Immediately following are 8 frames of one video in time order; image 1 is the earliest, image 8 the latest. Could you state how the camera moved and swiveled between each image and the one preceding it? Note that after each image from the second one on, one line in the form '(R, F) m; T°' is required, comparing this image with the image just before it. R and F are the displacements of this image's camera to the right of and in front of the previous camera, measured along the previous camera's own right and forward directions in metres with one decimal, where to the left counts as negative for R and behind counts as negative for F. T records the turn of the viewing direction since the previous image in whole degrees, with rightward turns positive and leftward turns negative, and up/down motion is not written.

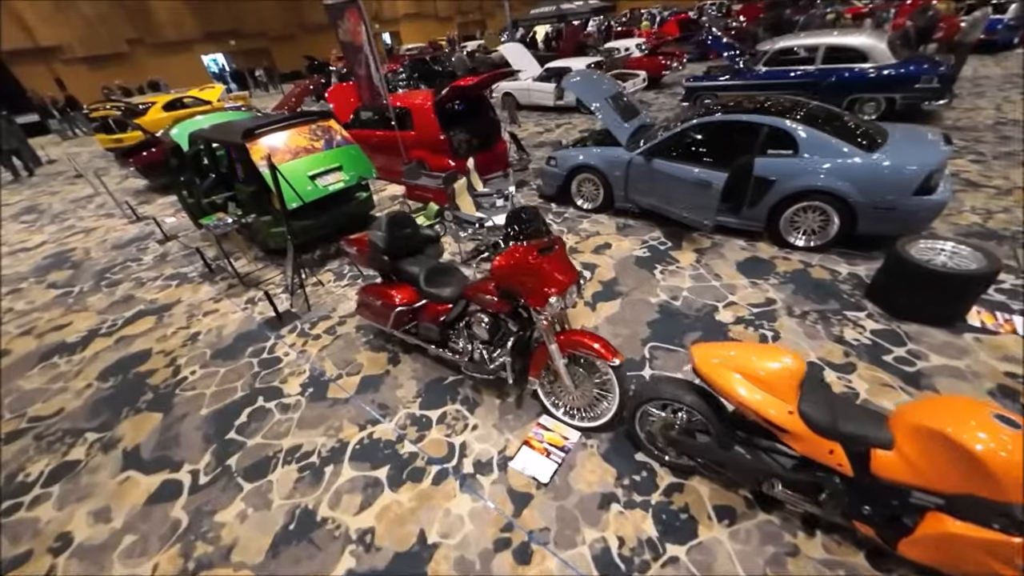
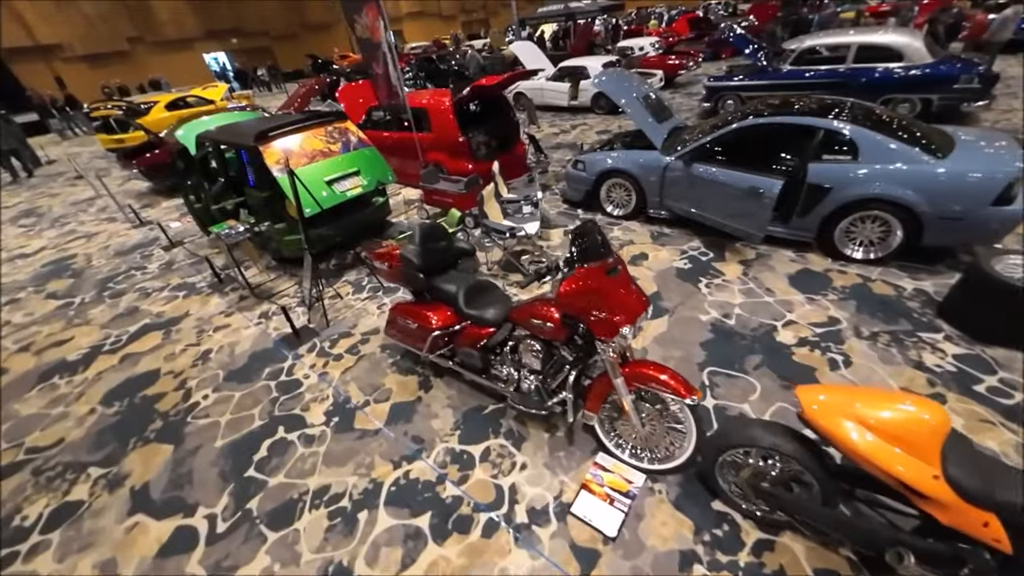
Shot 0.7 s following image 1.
(-0.4, +0.3) m; 0°
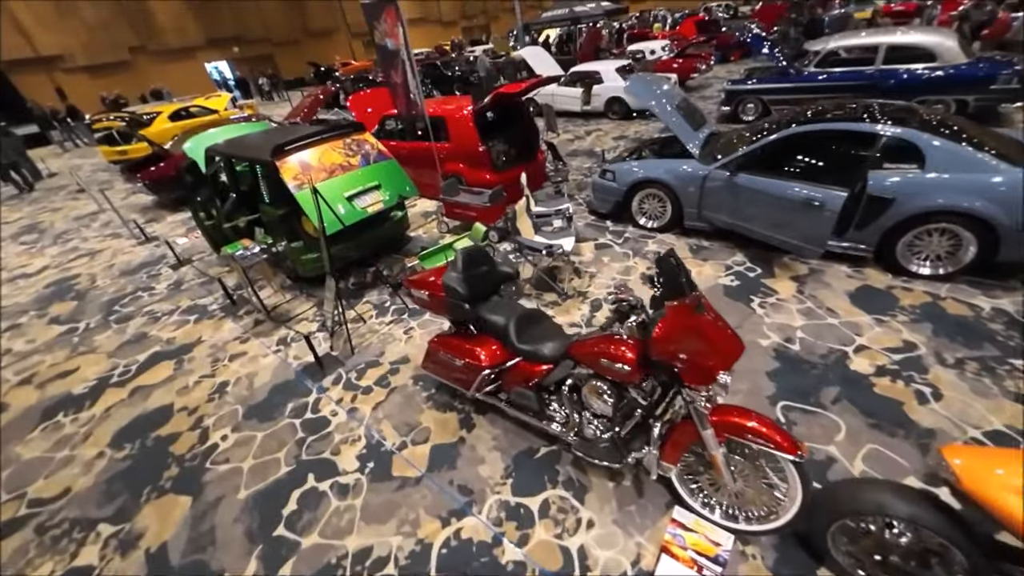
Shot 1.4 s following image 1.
(-0.4, +0.3) m; 0°
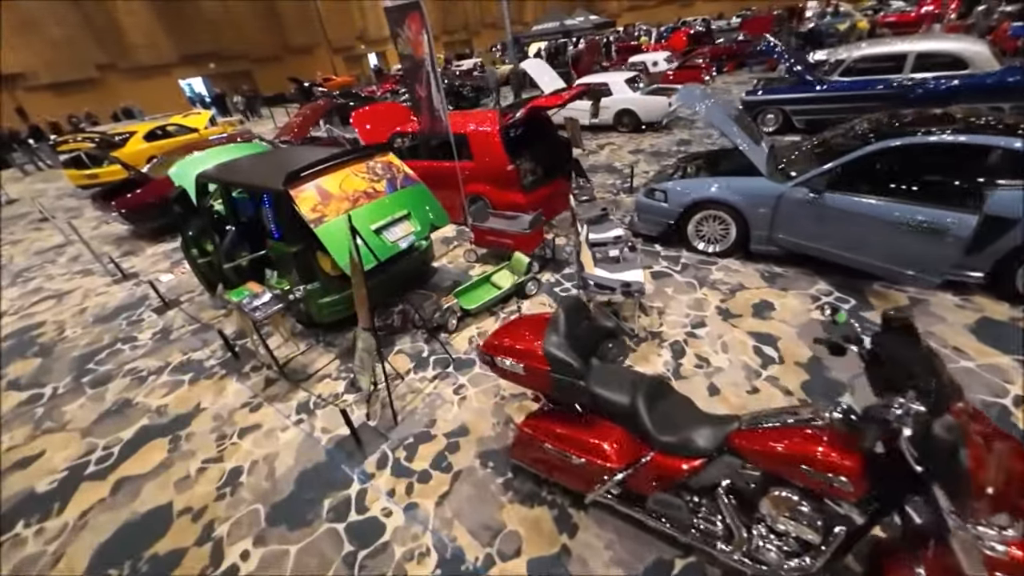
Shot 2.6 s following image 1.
(-0.7, +0.6) m; +2°
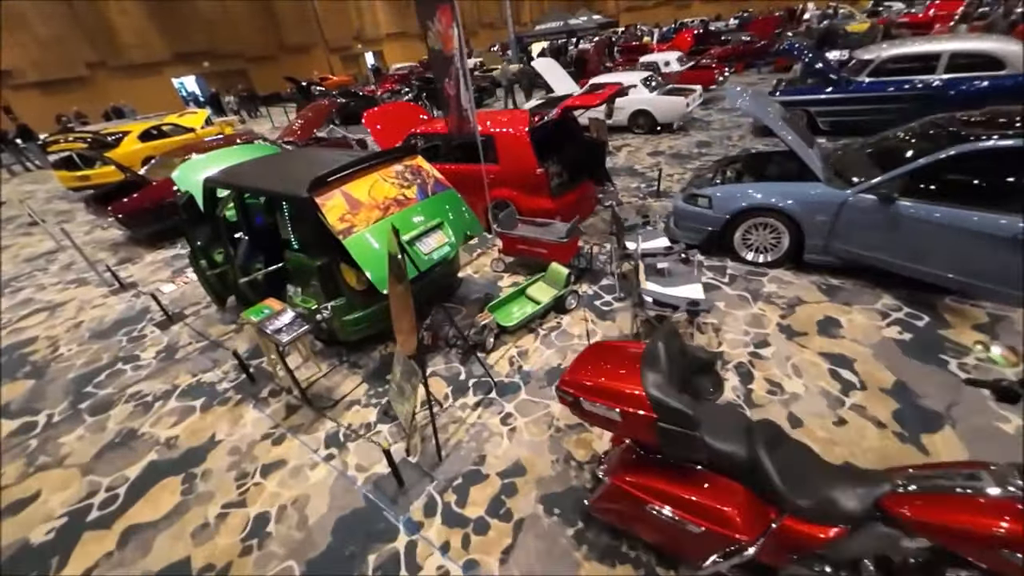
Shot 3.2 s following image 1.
(-0.4, +0.3) m; +1°
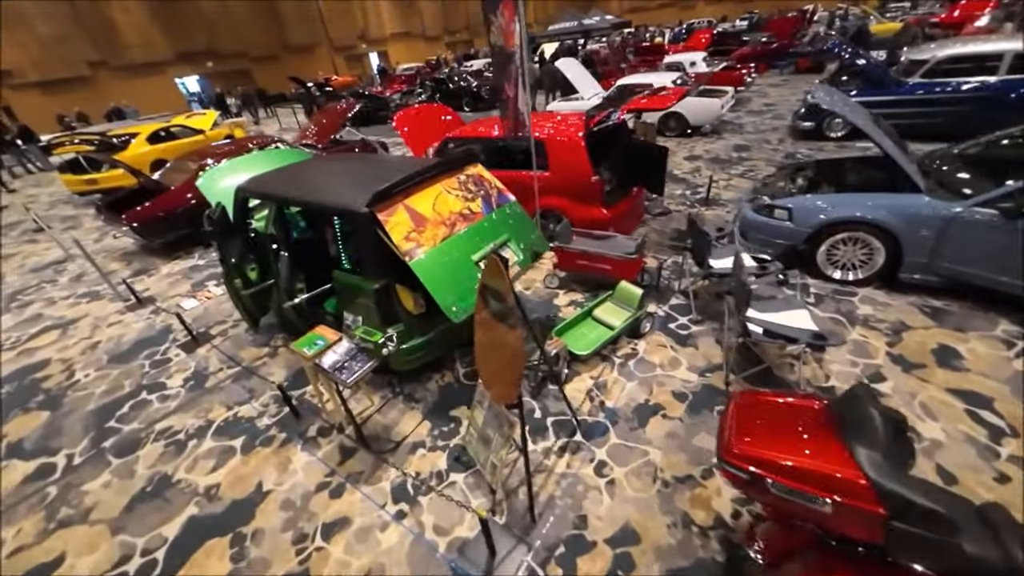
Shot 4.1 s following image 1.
(-0.6, +0.4) m; 0°
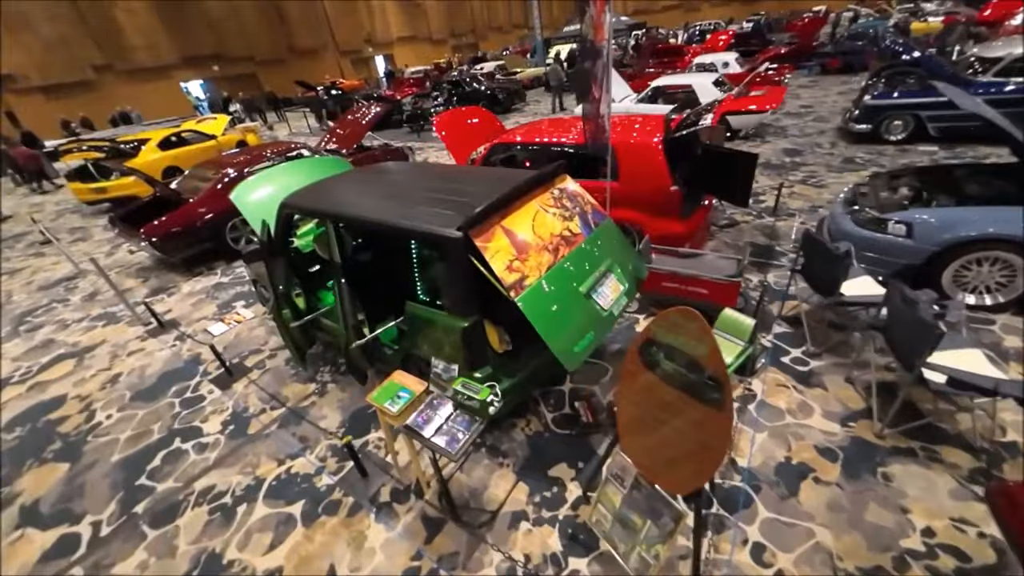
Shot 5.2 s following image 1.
(-0.7, +0.5) m; 0°
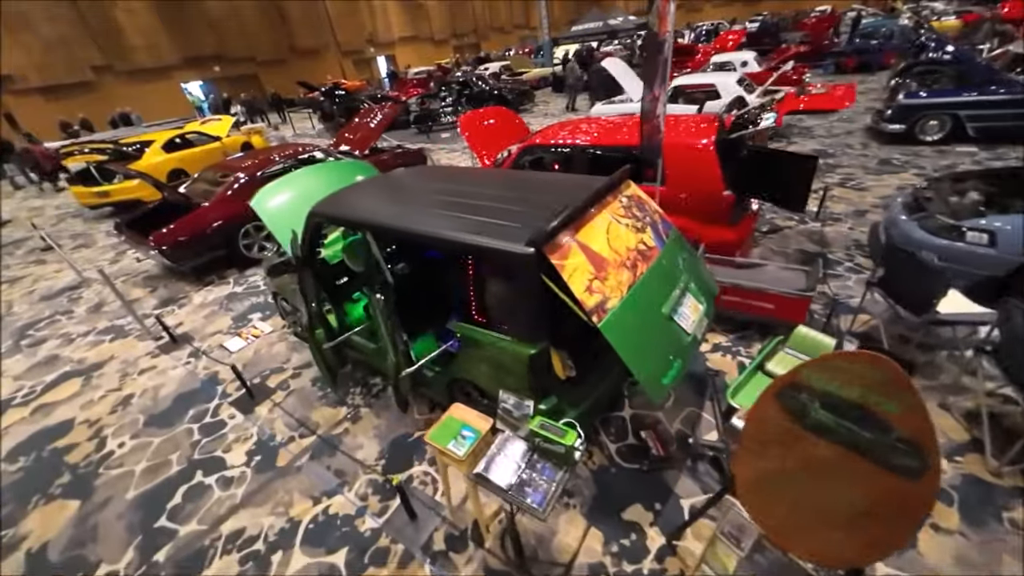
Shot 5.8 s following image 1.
(-0.4, +0.3) m; 0°
